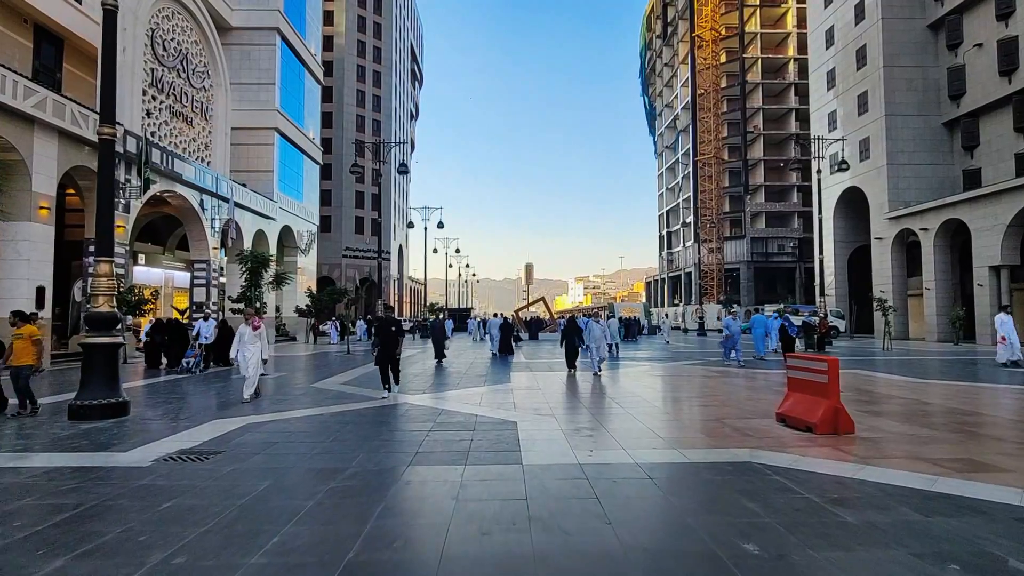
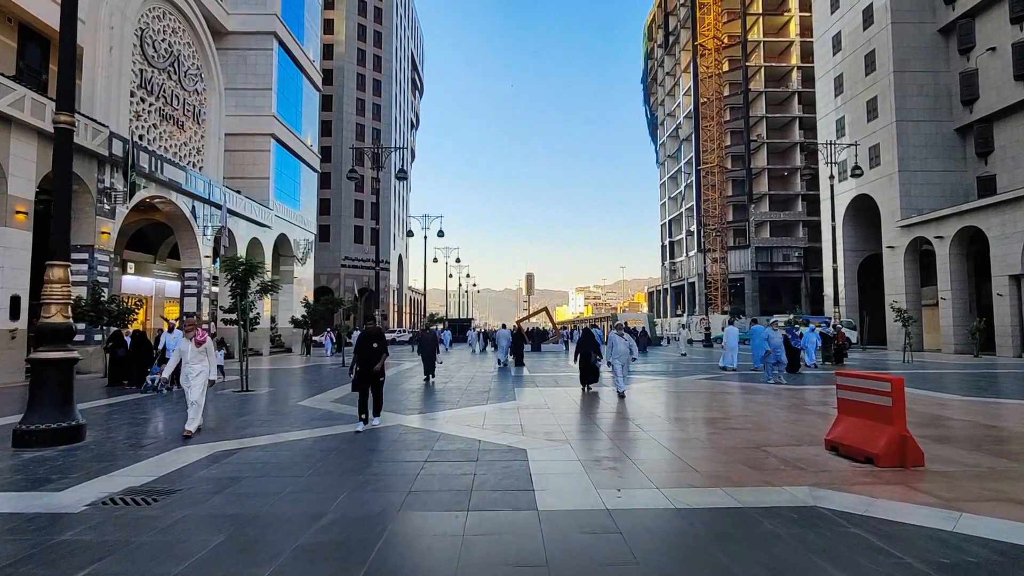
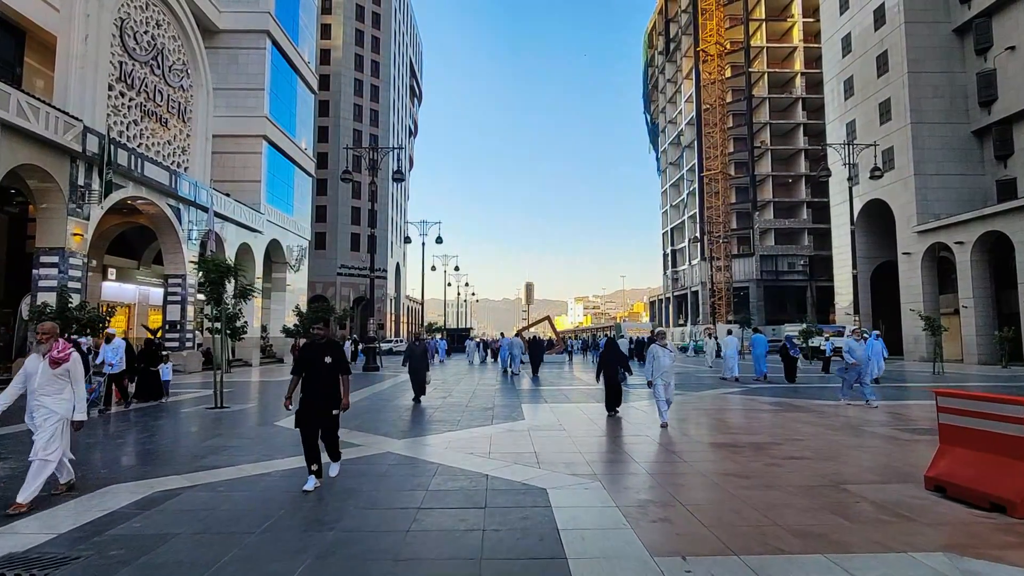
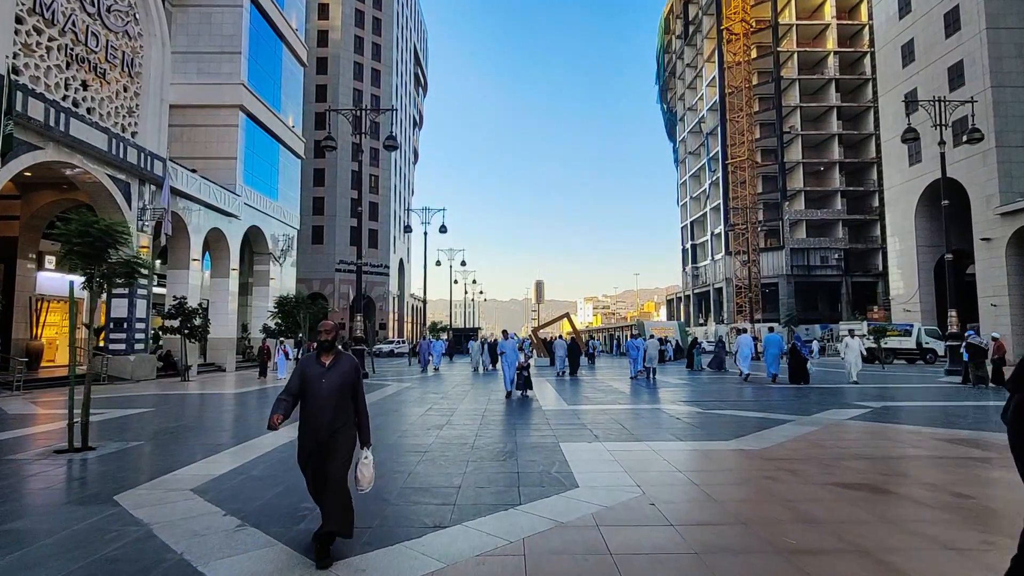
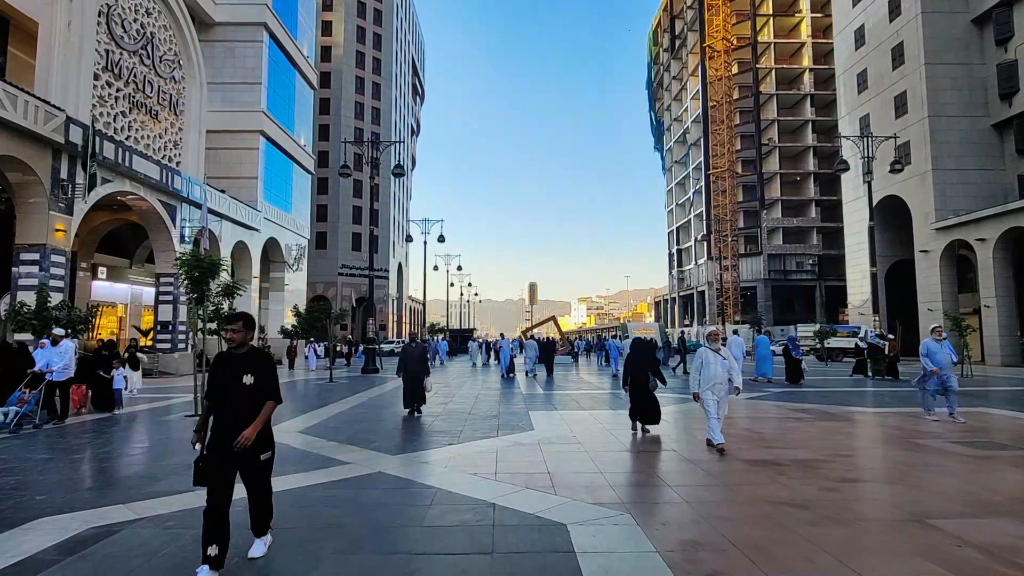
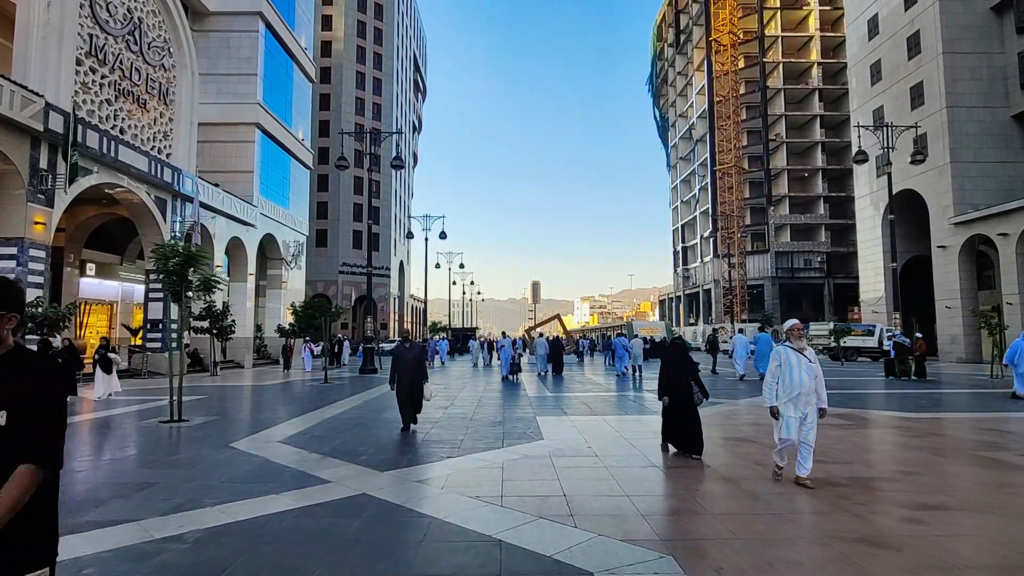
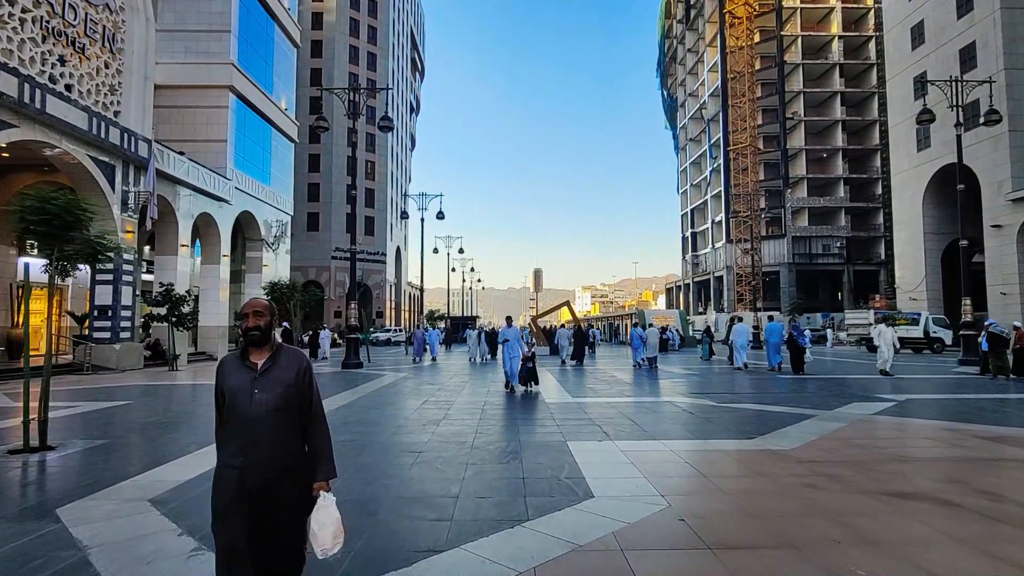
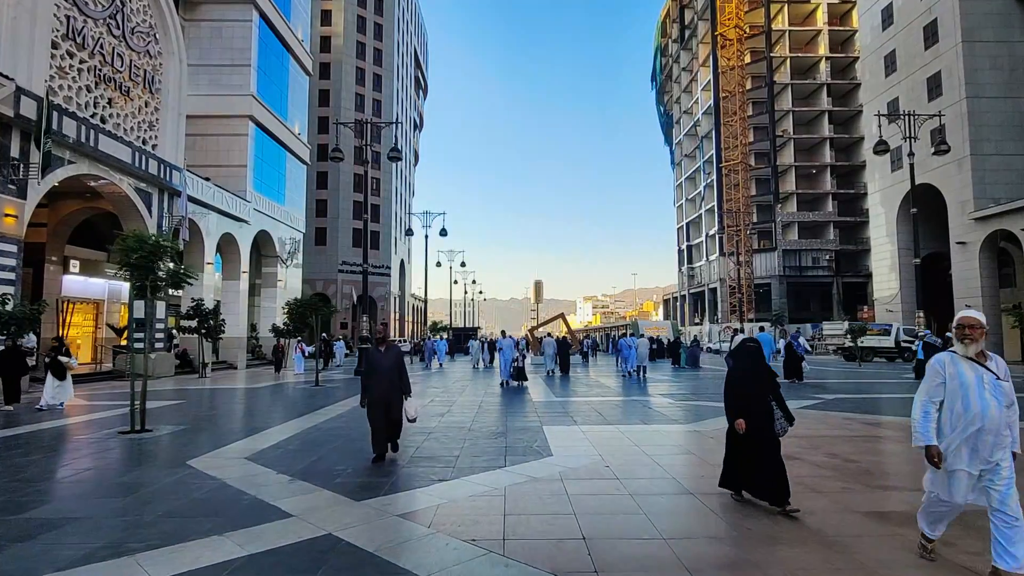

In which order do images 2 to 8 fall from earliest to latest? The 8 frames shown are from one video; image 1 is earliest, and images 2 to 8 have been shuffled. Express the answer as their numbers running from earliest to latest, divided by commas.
2, 3, 5, 6, 8, 4, 7
